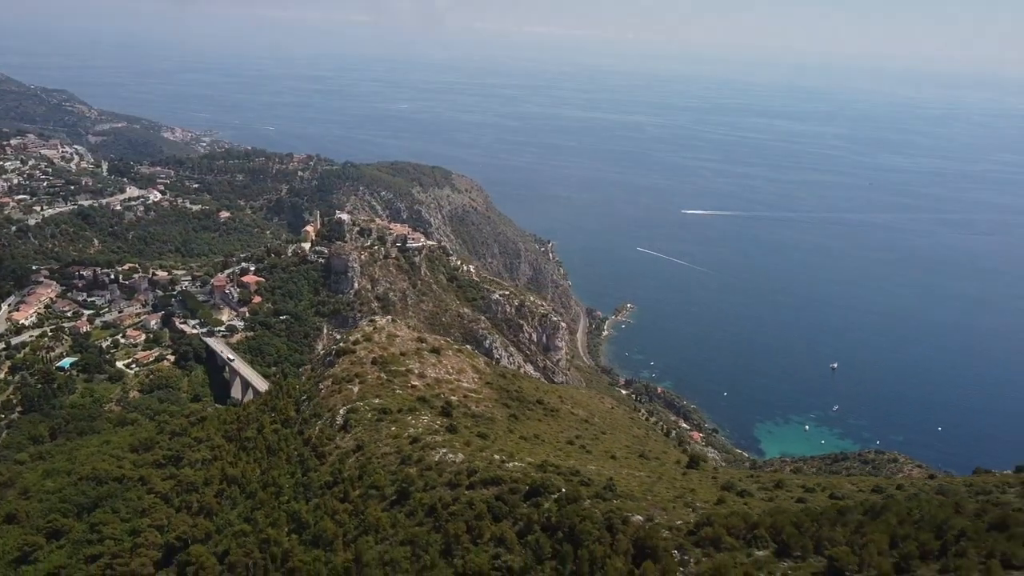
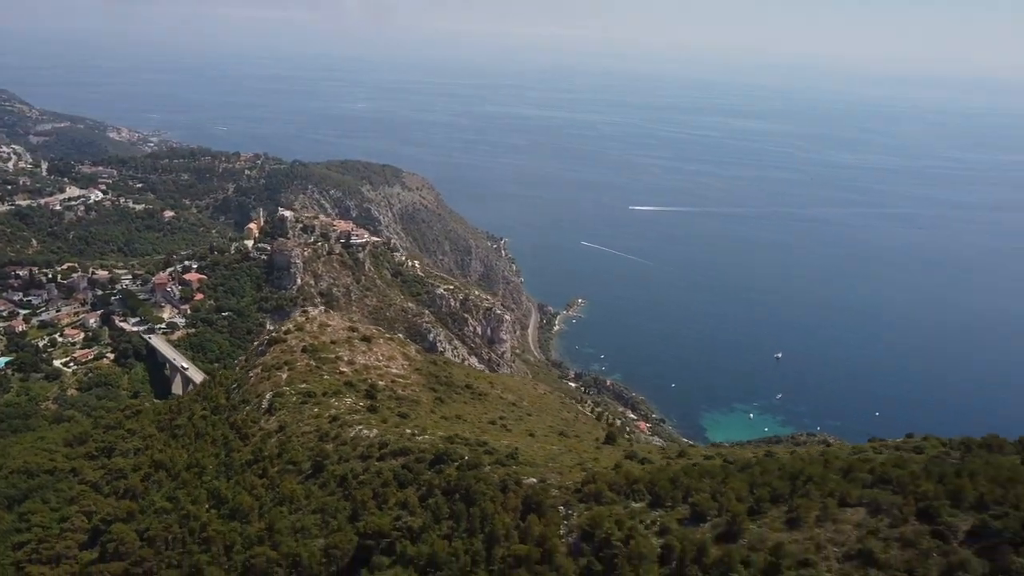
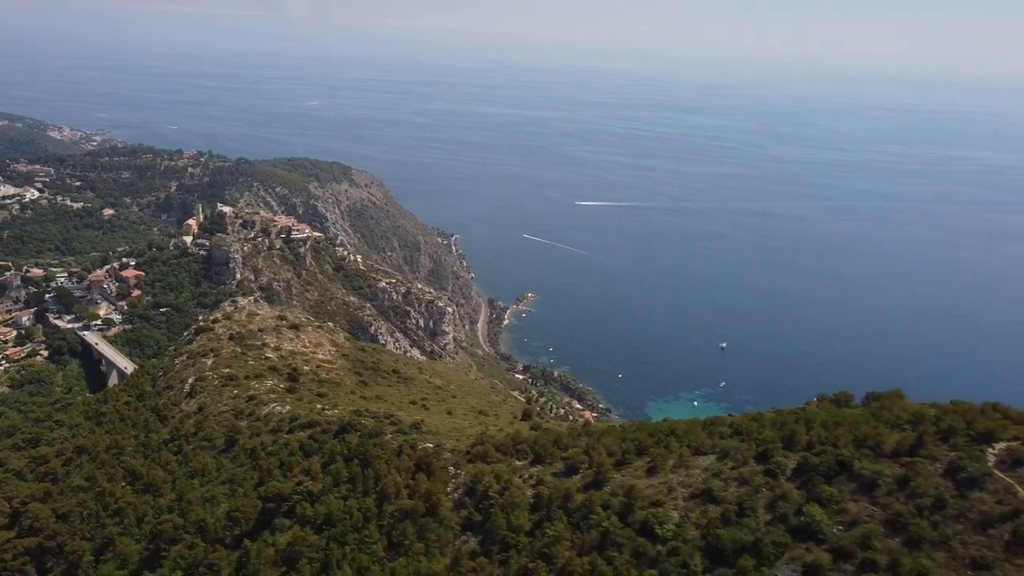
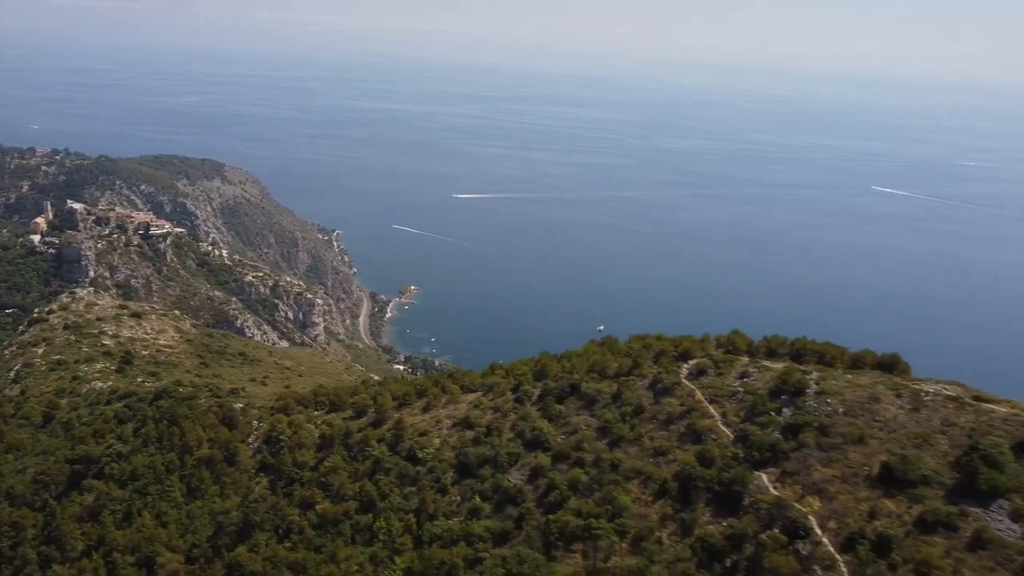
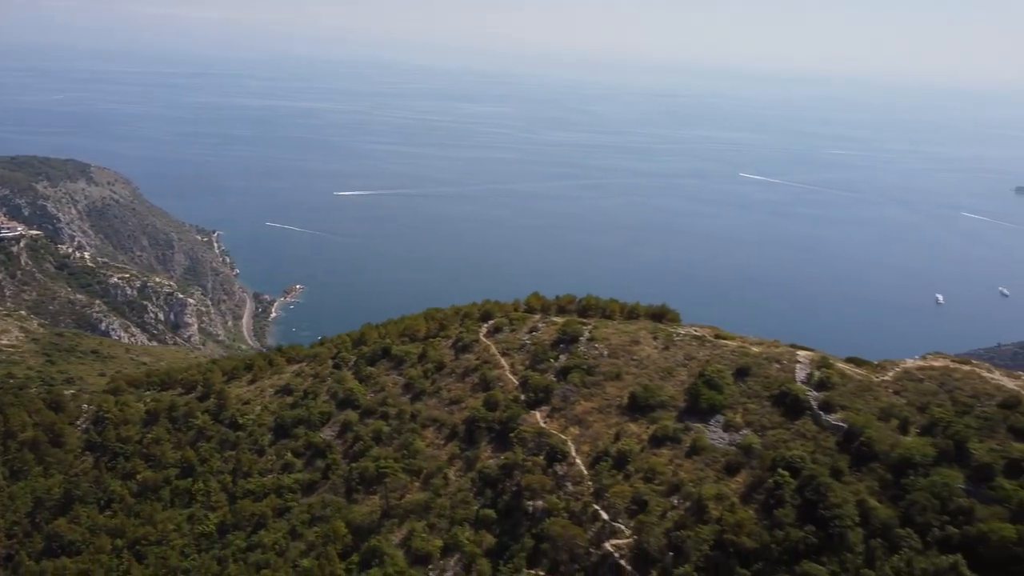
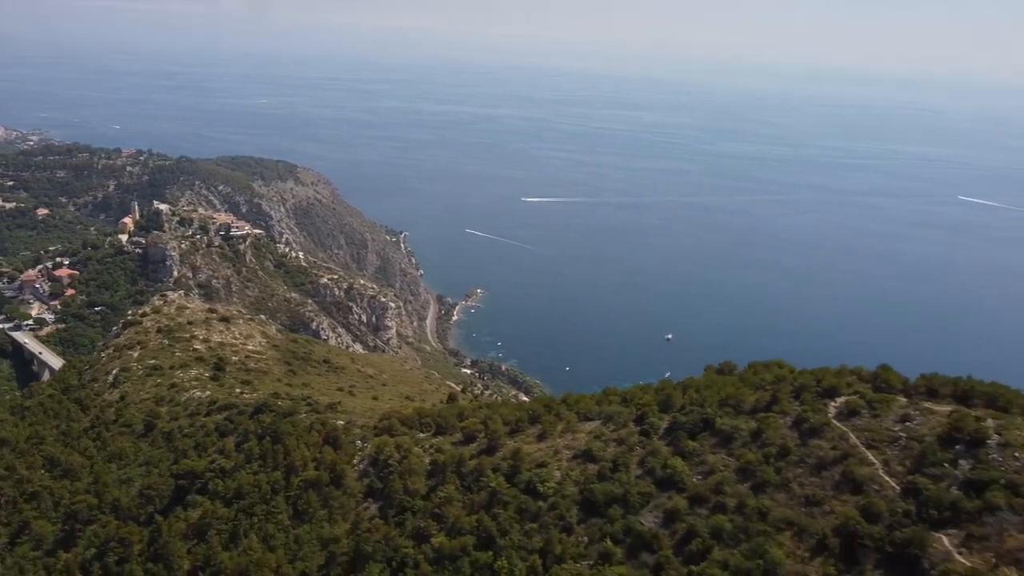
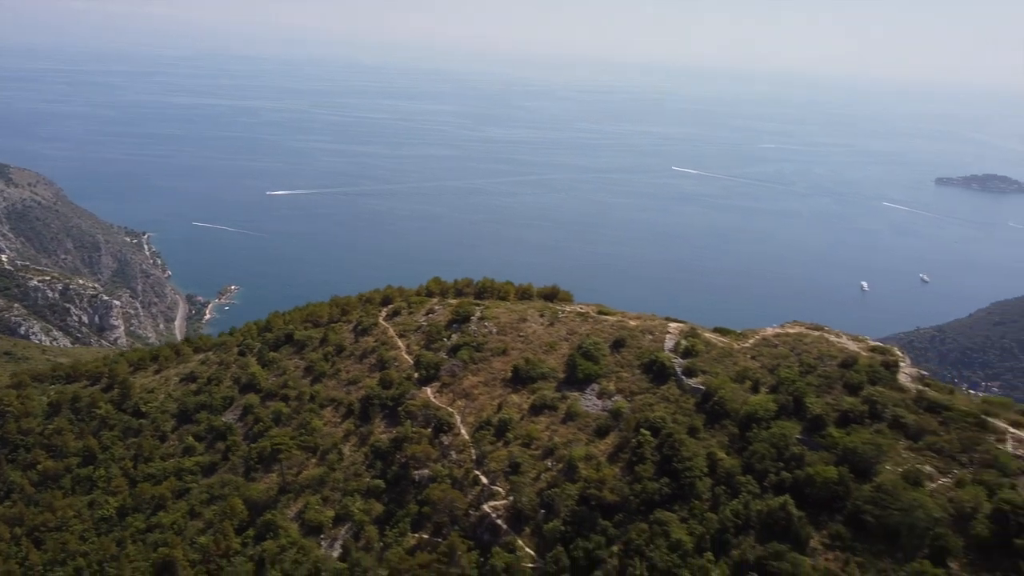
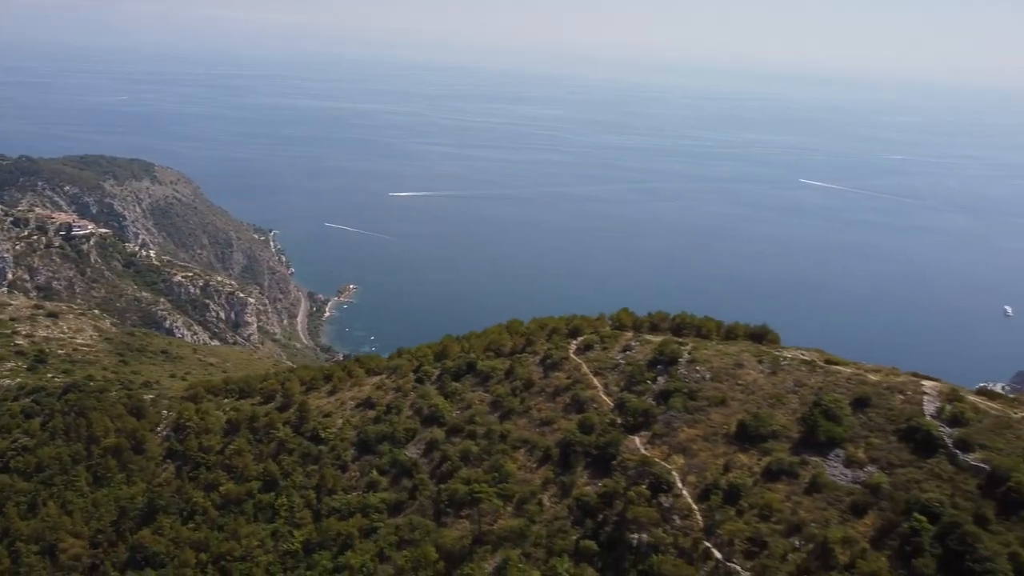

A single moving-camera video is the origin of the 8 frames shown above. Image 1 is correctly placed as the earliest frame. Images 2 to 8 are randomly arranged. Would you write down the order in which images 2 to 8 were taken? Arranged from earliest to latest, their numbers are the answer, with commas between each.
2, 3, 6, 4, 8, 5, 7
